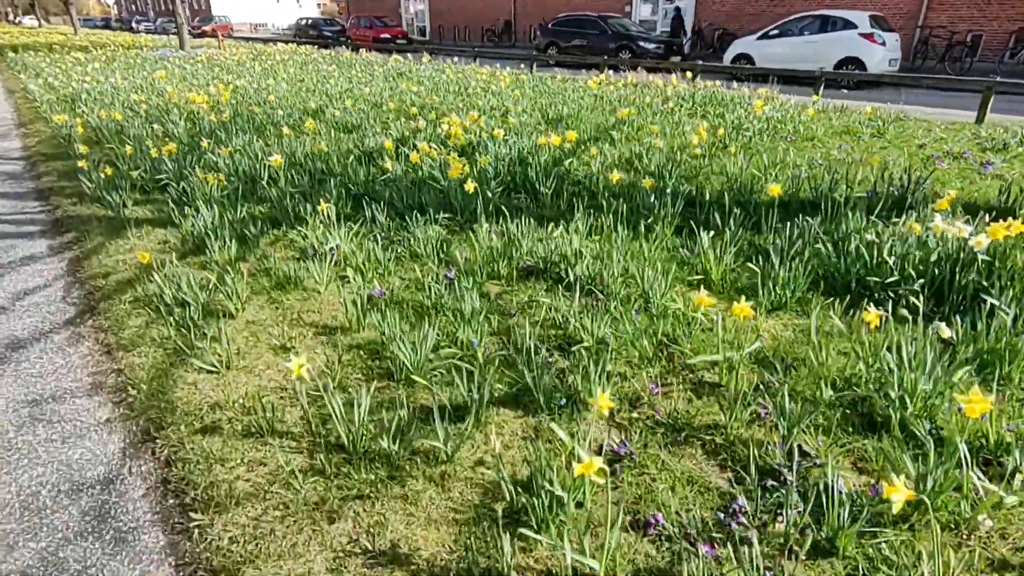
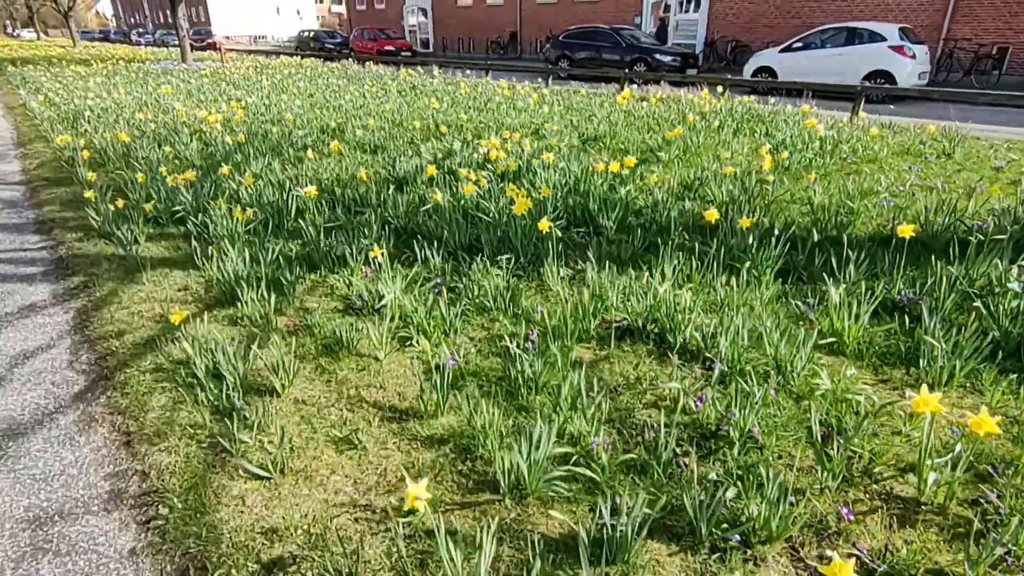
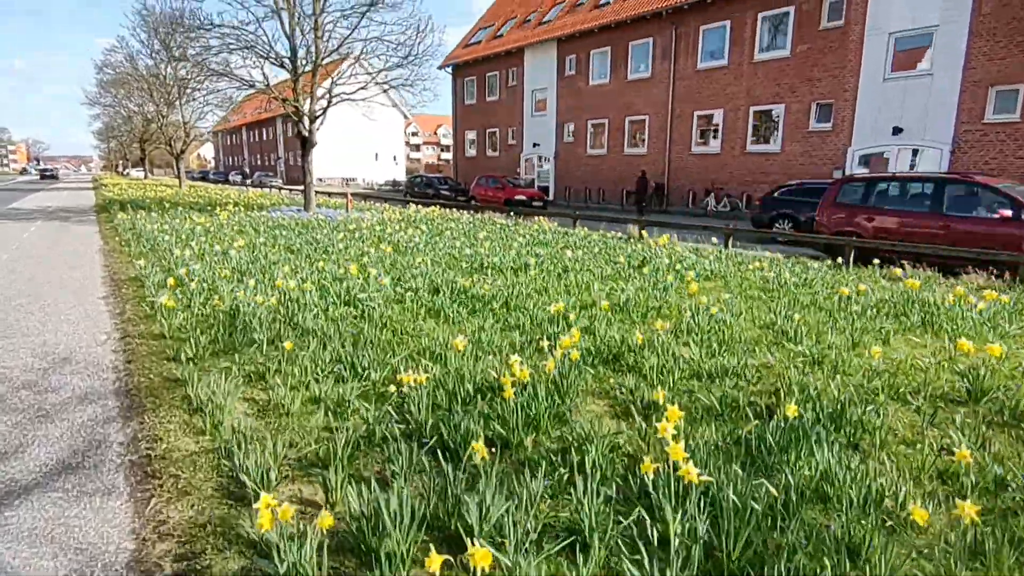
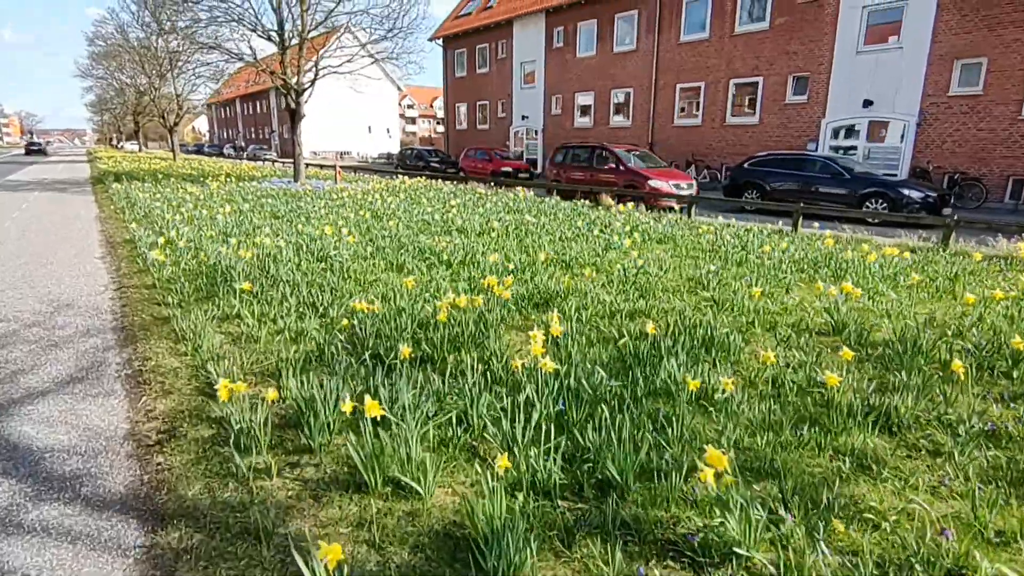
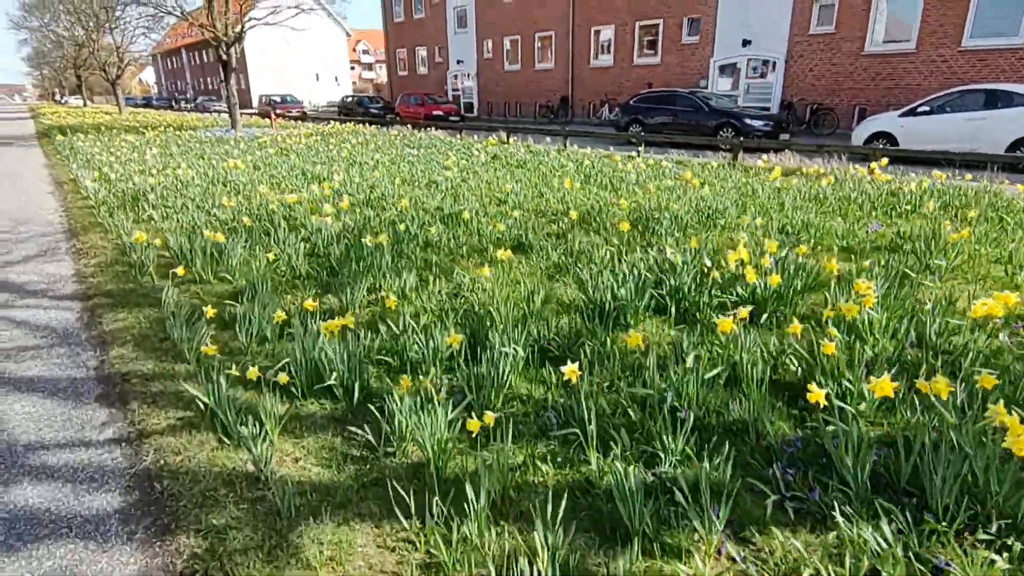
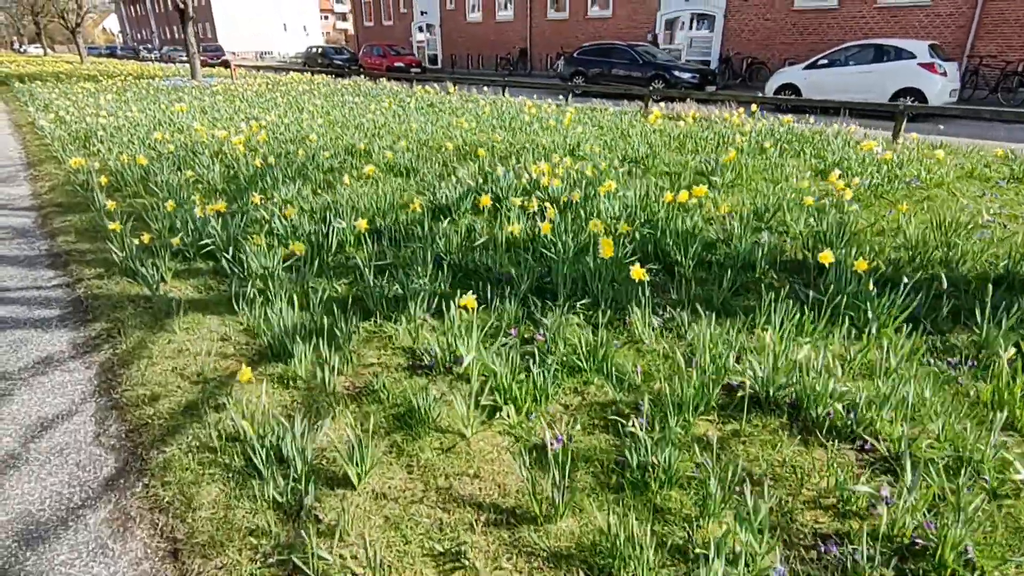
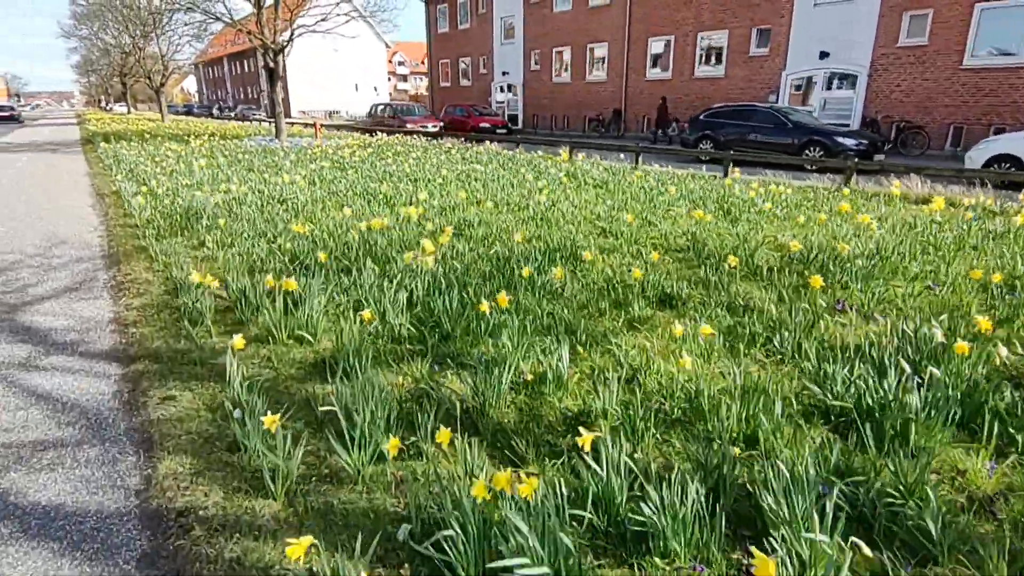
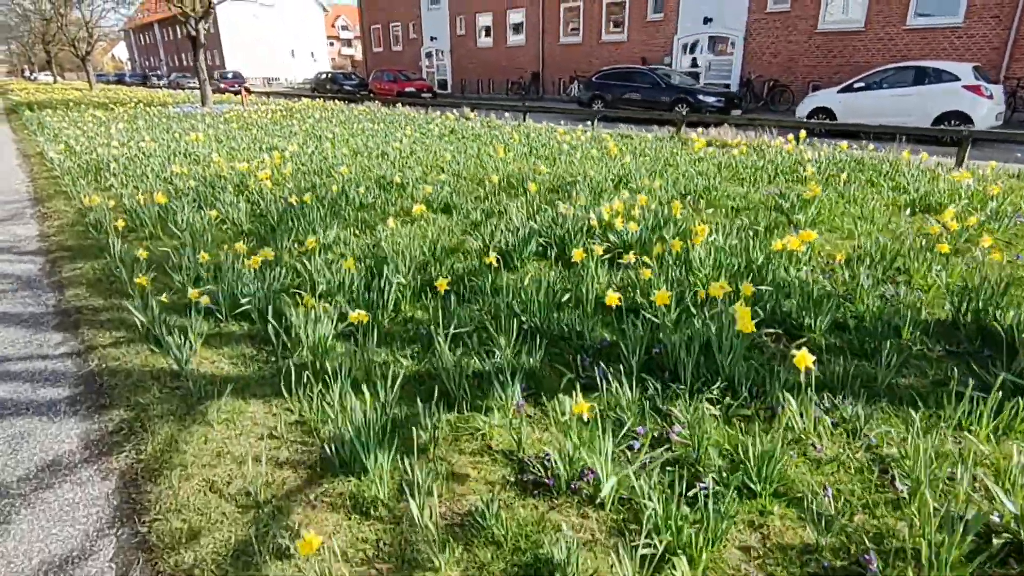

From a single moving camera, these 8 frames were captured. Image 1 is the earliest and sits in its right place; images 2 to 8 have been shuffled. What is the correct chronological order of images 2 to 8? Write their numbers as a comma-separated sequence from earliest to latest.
2, 6, 8, 5, 7, 4, 3
